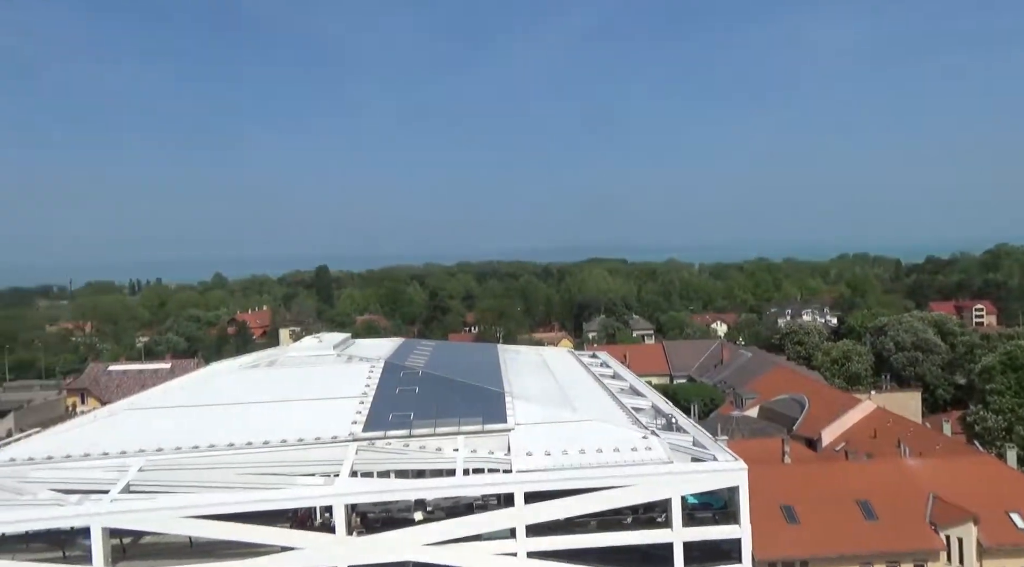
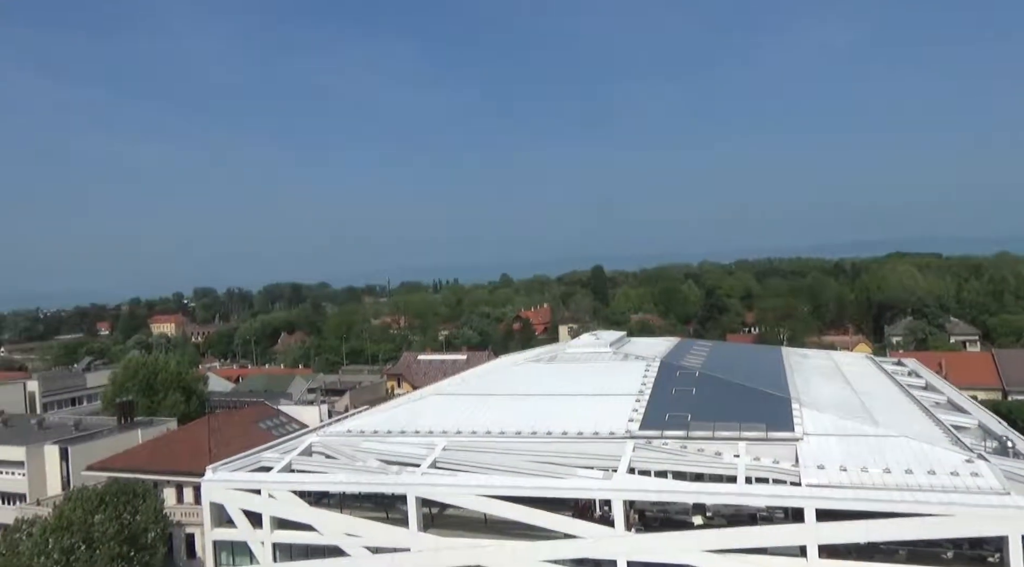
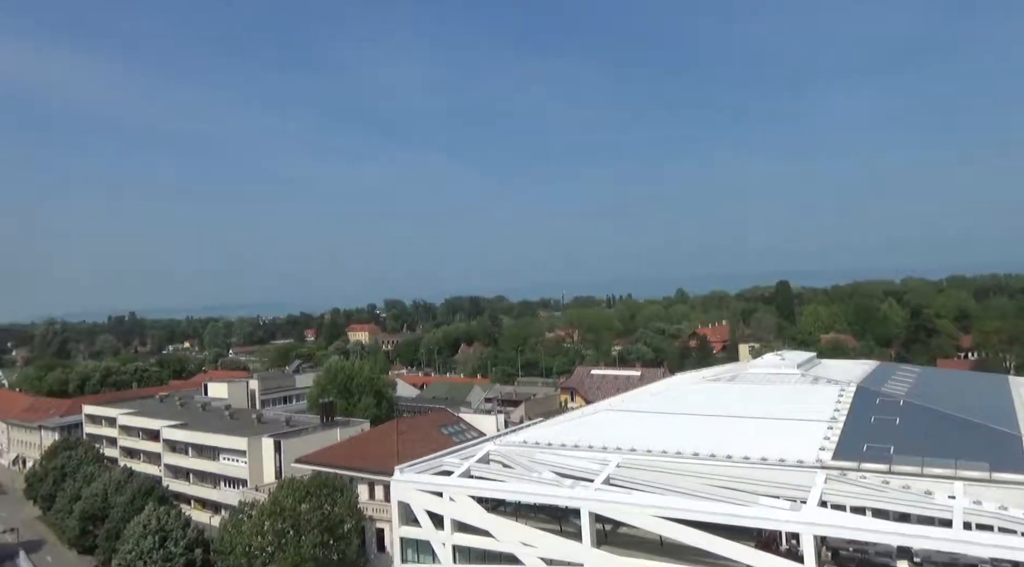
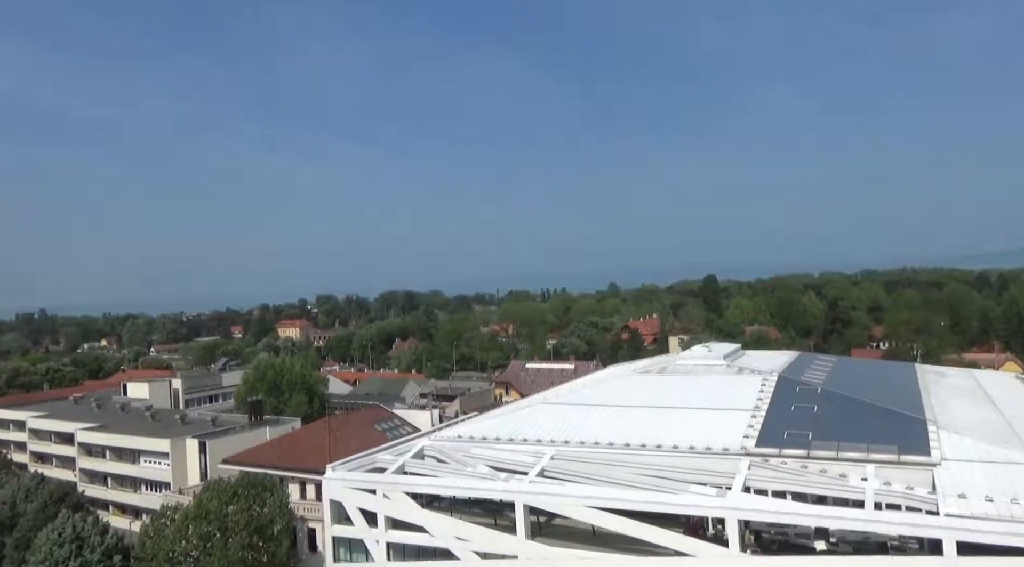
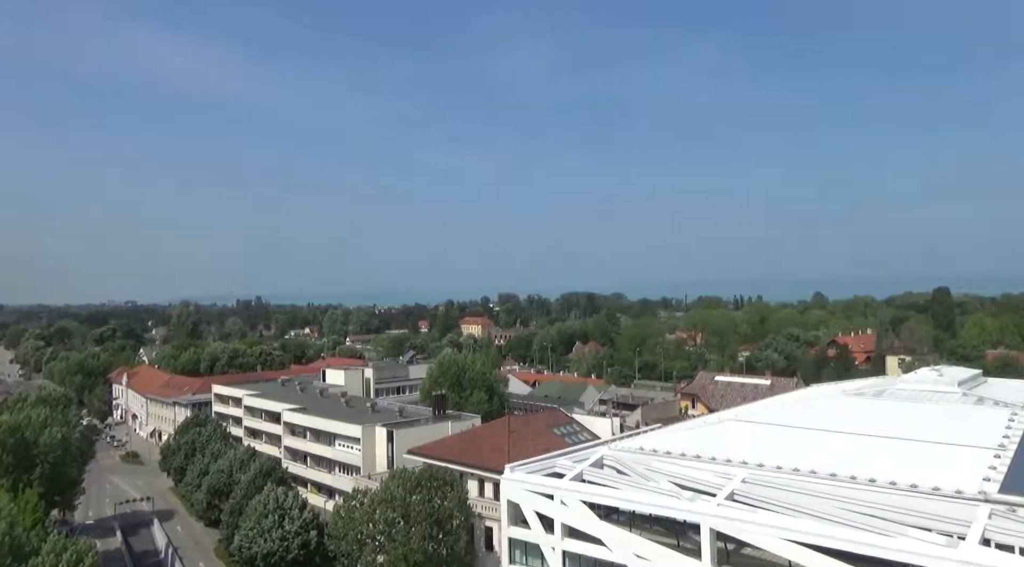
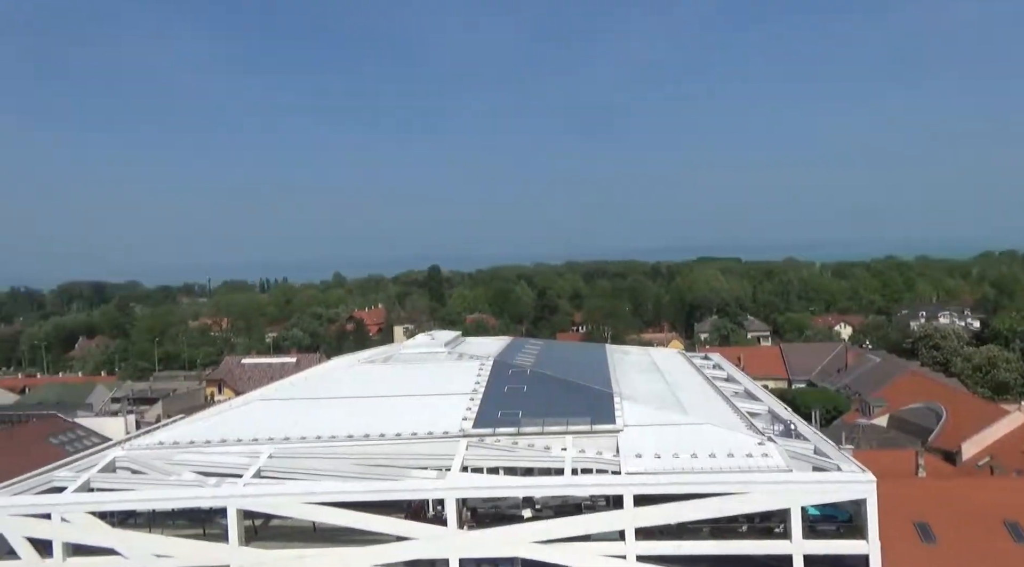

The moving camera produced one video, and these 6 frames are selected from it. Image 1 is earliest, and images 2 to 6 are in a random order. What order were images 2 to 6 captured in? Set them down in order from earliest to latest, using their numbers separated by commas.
6, 2, 4, 3, 5
